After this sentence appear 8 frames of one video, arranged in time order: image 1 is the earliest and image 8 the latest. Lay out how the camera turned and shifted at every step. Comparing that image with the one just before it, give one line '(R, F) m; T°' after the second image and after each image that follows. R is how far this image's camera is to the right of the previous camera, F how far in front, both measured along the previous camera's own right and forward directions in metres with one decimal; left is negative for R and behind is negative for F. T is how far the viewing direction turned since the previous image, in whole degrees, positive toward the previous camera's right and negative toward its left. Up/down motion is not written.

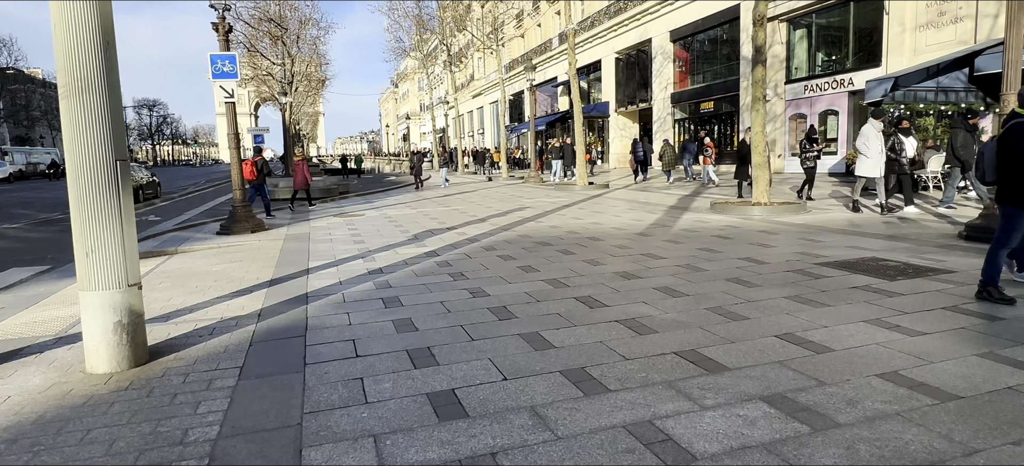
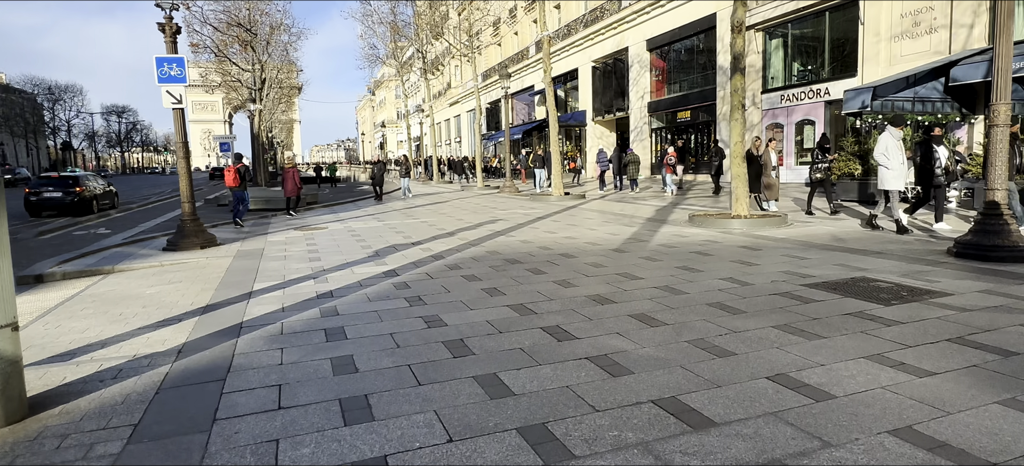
(+0.2, +0.6) m; +2°
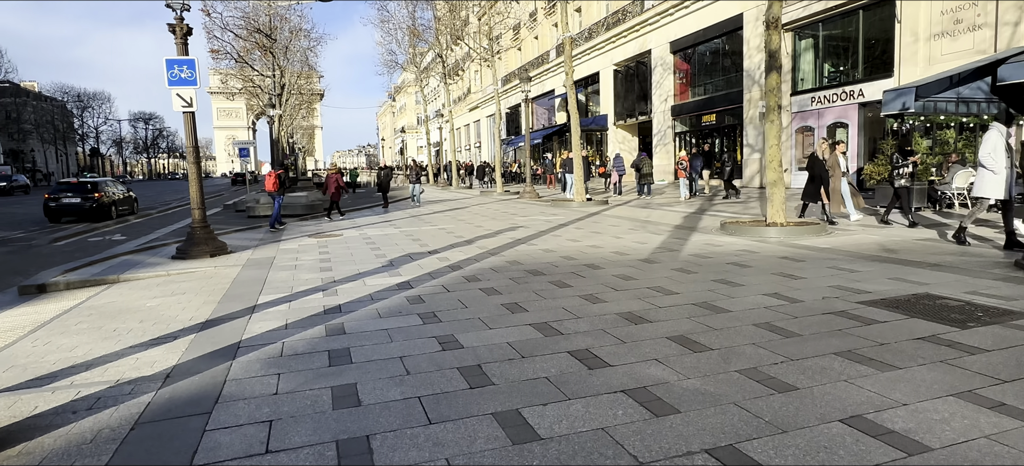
(0.0, +0.5) m; -2°
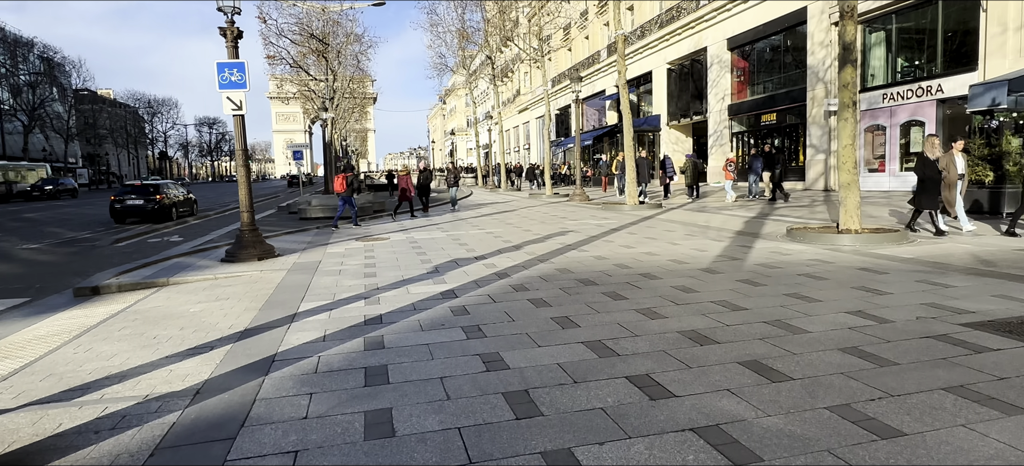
(0.0, +0.4) m; -5°
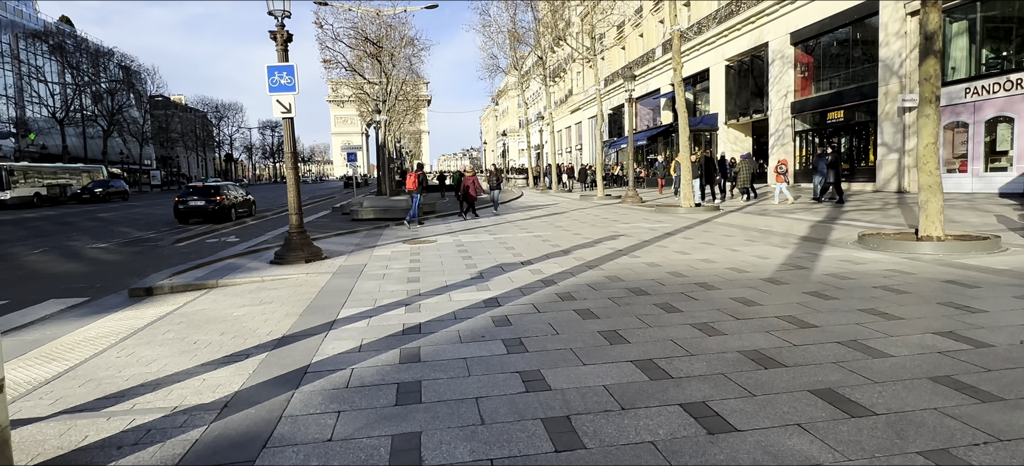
(+0.1, +0.3) m; -5°
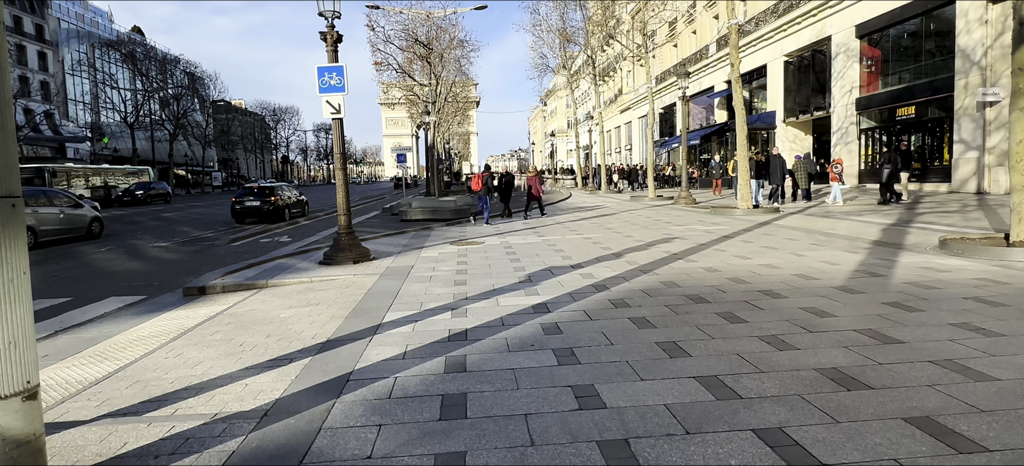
(0.0, +0.3) m; -5°
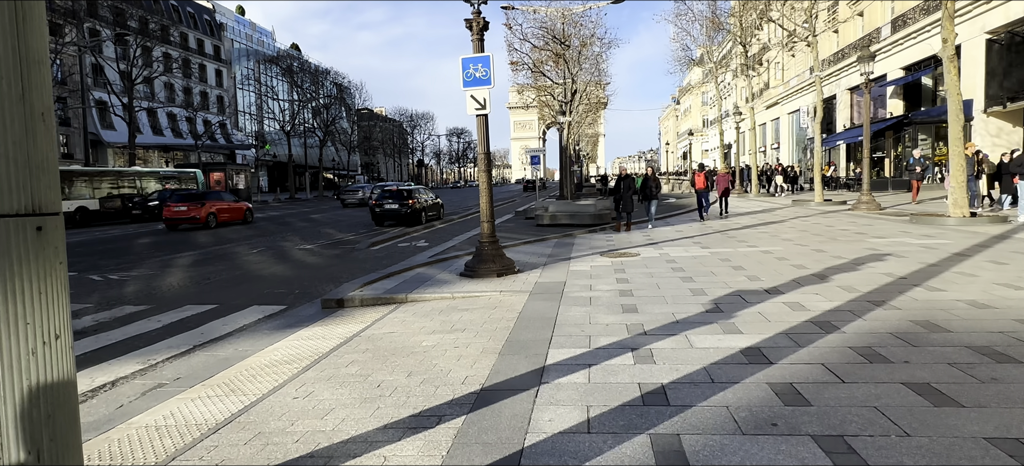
(-0.6, +1.3) m; -12°
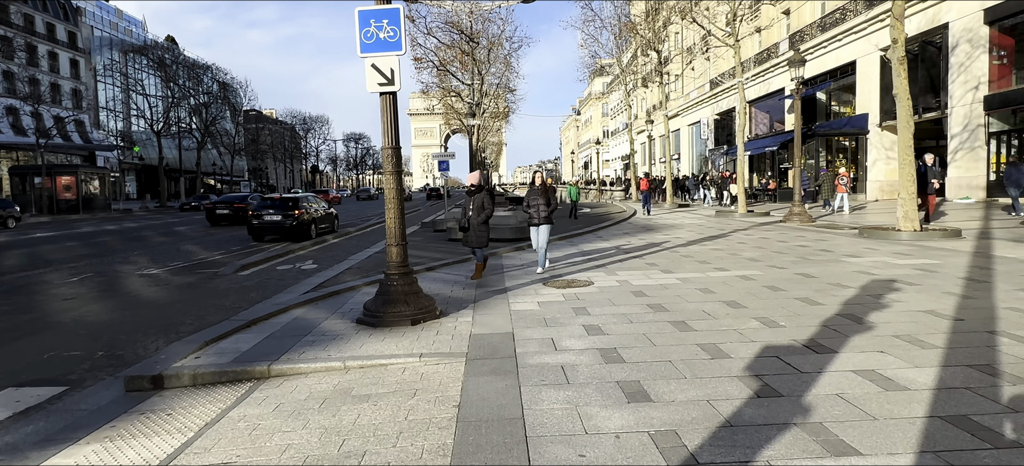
(-0.2, +2.6) m; +10°
